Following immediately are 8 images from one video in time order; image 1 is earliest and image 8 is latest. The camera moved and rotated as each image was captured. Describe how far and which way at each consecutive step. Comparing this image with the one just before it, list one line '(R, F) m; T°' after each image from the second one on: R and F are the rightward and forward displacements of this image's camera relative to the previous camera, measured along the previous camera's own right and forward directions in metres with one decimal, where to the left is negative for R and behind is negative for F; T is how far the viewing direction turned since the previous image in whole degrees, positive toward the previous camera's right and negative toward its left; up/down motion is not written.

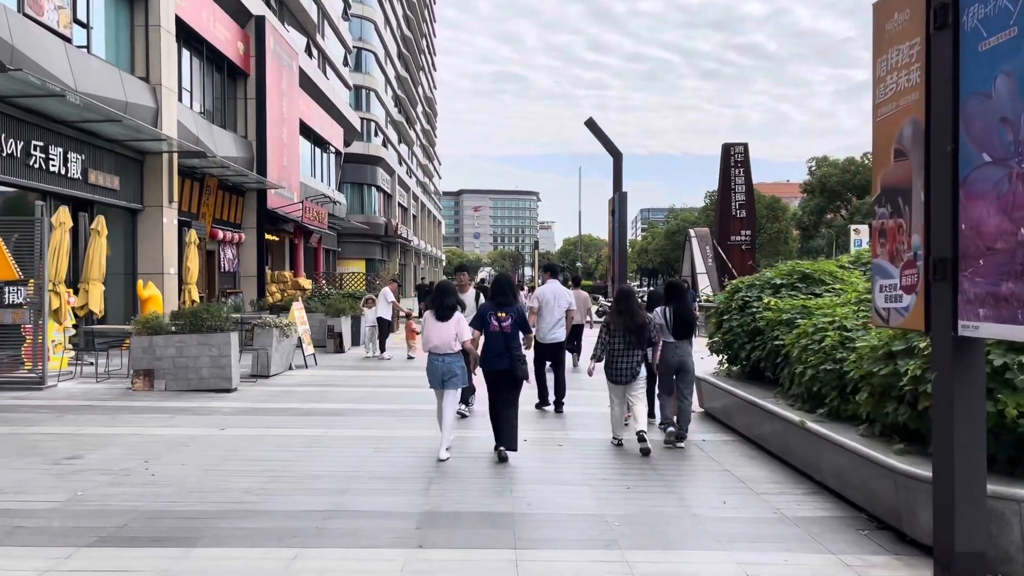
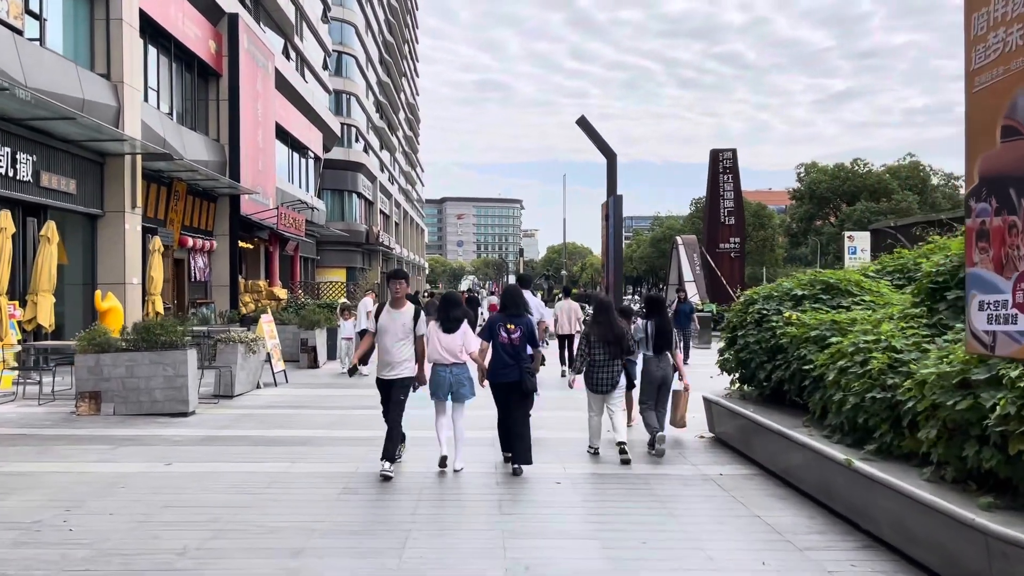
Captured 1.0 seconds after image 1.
(-0.1, +1.0) m; +1°
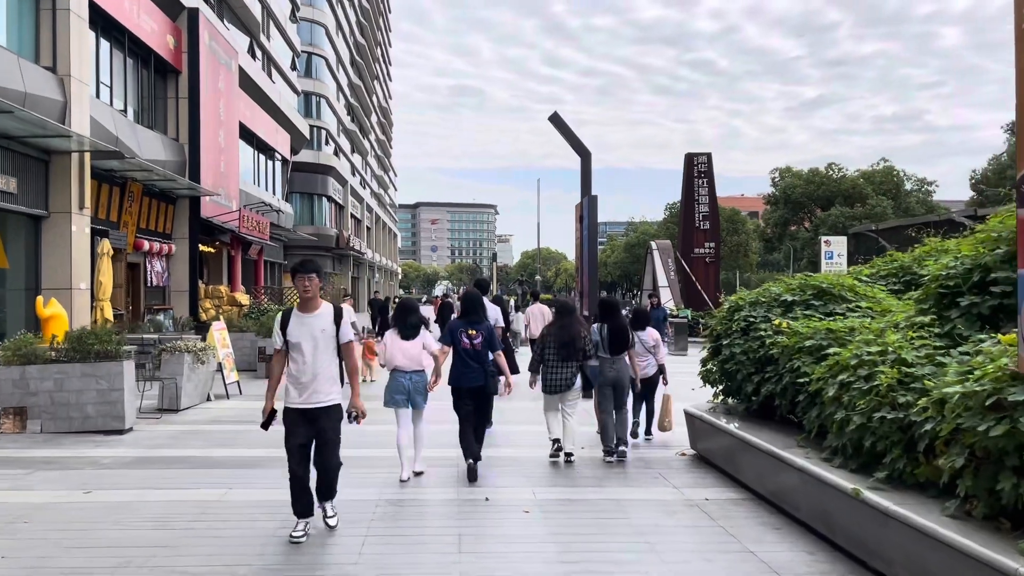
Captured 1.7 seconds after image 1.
(+0.1, +0.7) m; +2°
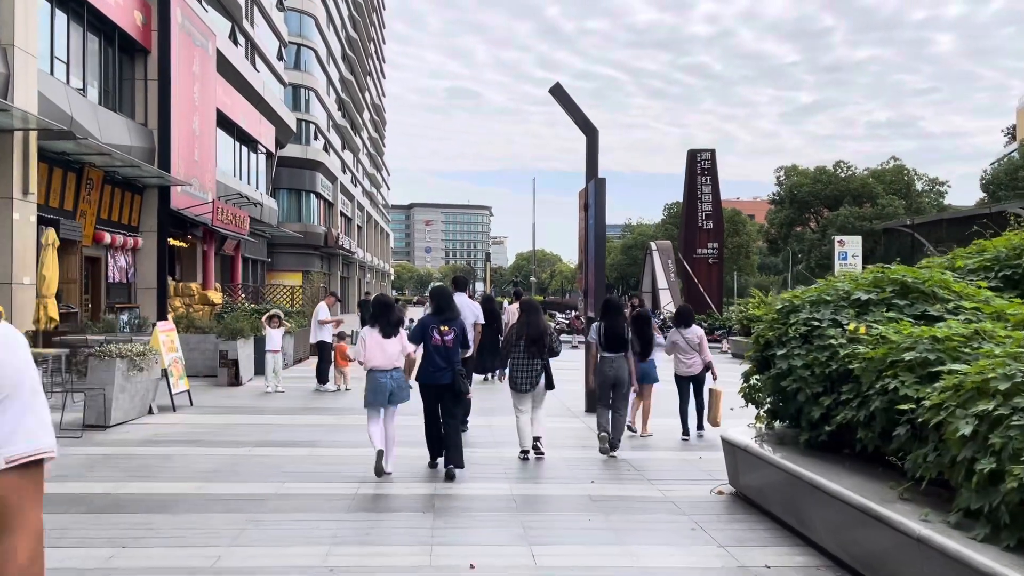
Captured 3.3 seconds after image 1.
(0.0, +1.6) m; 0°
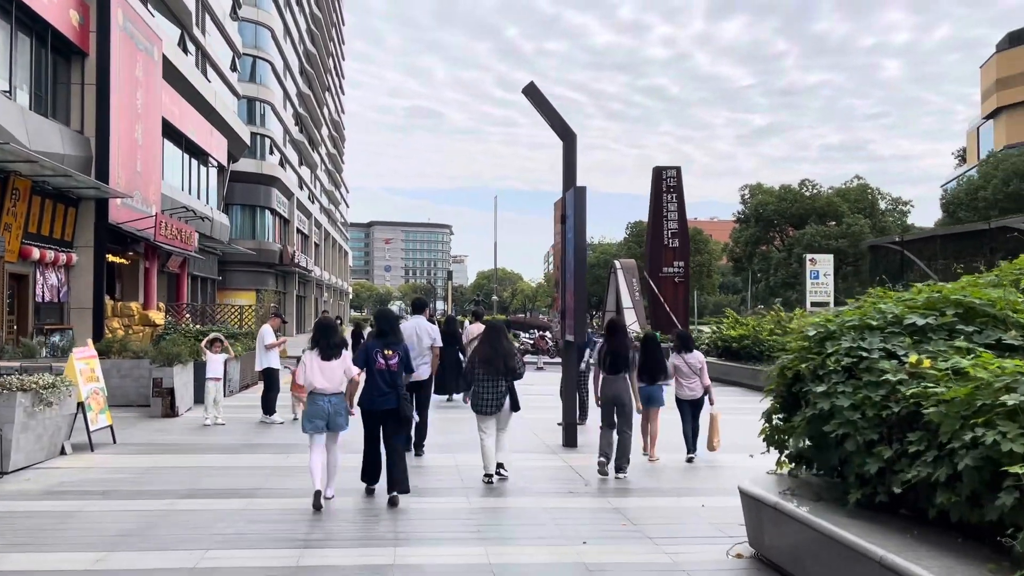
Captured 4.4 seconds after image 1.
(-0.1, +1.1) m; +3°
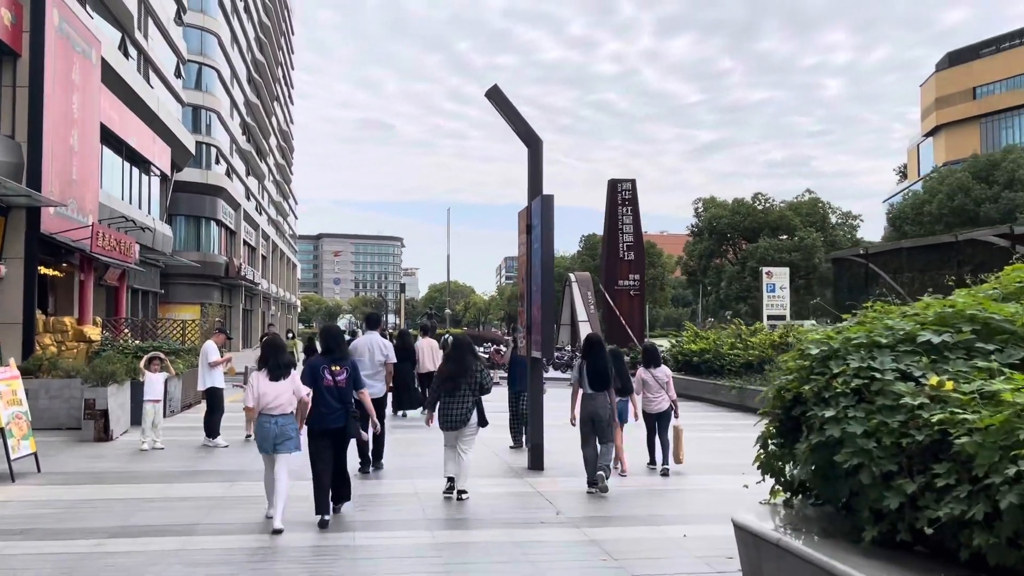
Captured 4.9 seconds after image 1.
(-0.1, +0.5) m; +3°
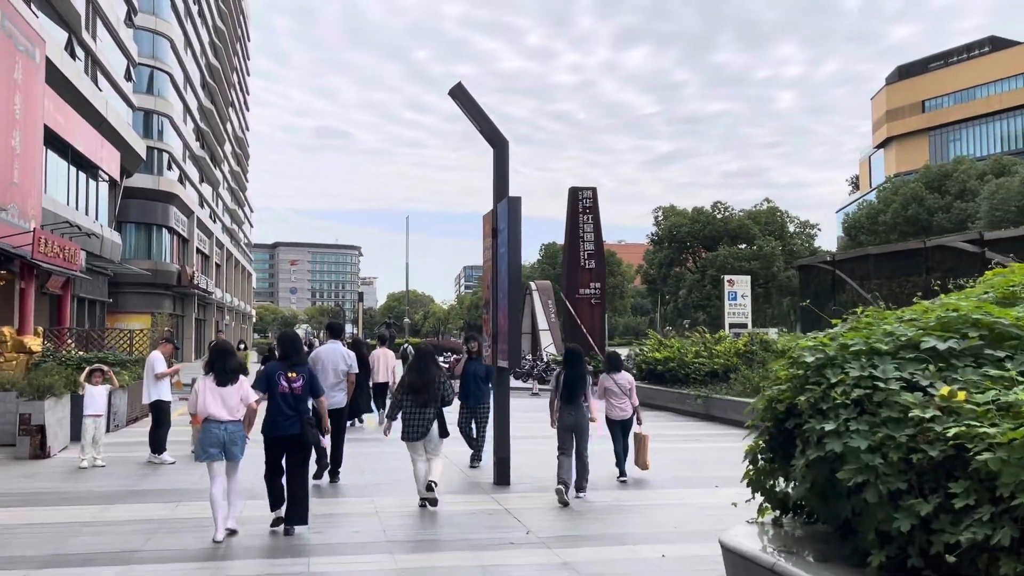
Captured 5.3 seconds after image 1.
(-0.1, +0.4) m; +3°
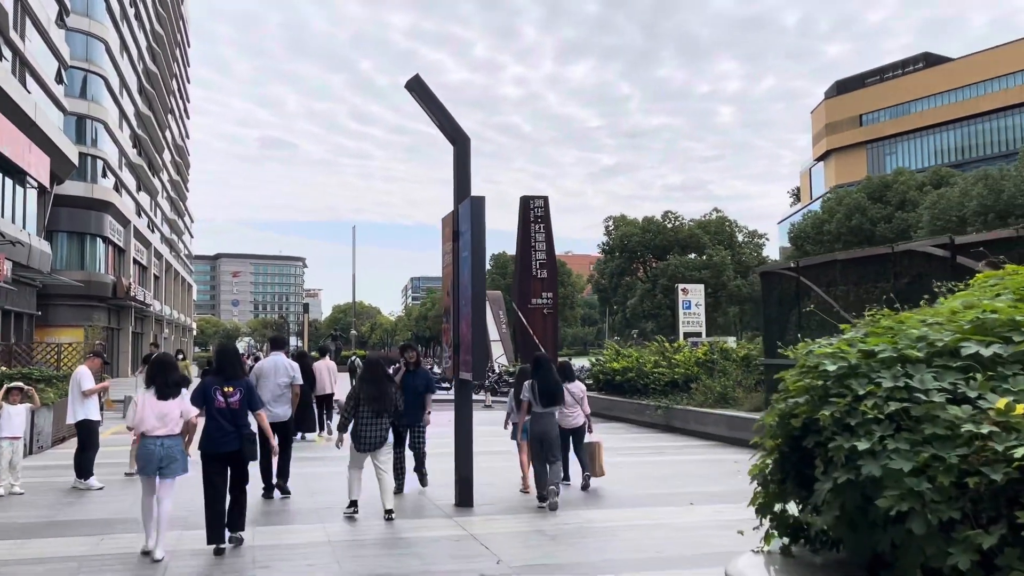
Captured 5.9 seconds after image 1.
(-0.2, +0.6) m; +4°
